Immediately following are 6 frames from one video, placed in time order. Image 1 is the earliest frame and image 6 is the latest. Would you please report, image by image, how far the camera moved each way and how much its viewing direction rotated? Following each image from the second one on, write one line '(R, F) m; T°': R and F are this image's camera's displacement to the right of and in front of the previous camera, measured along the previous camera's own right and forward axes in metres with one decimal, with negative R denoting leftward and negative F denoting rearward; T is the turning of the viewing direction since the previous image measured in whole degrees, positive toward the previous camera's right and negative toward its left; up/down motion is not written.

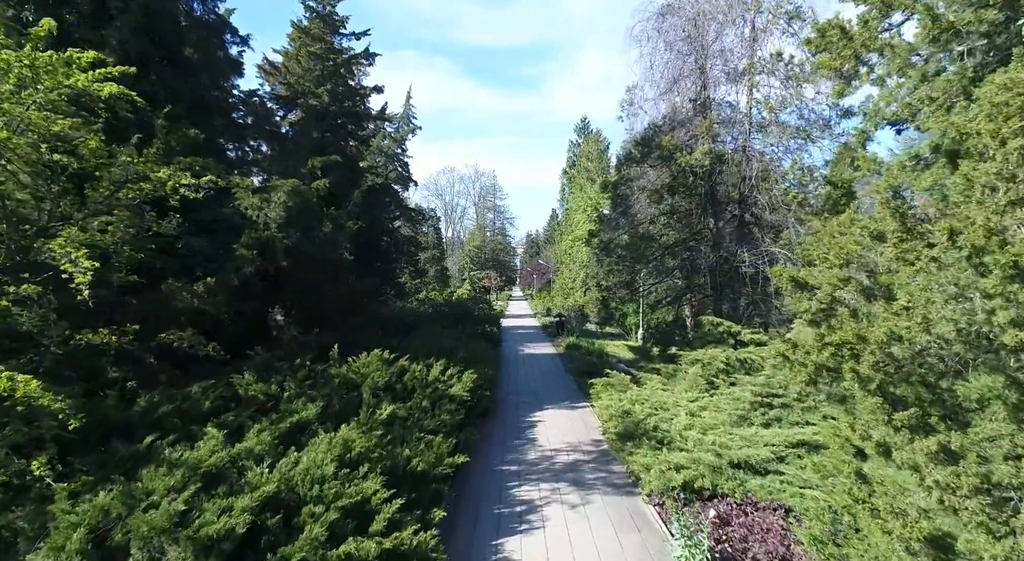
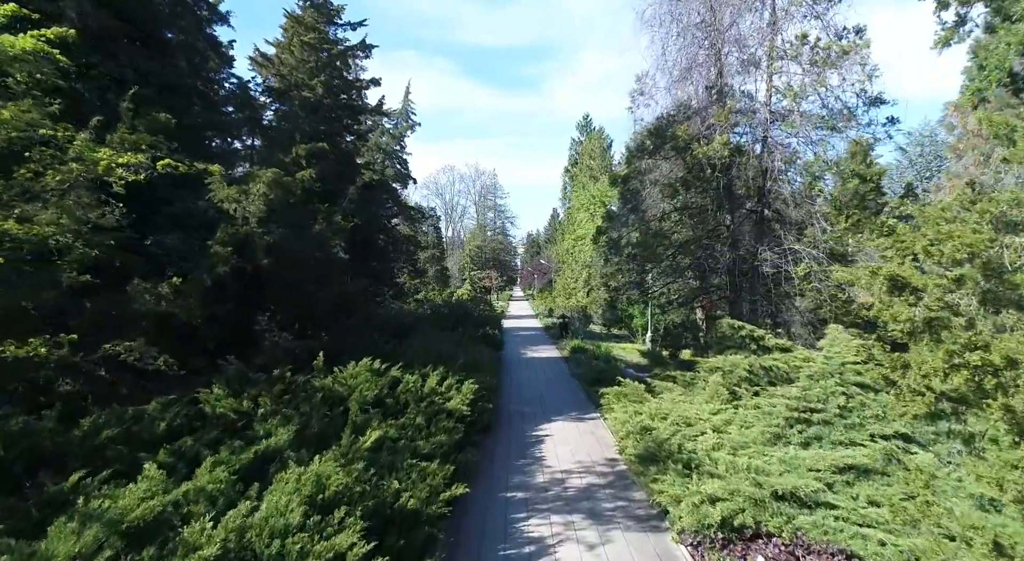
(-0.1, +0.8) m; 0°
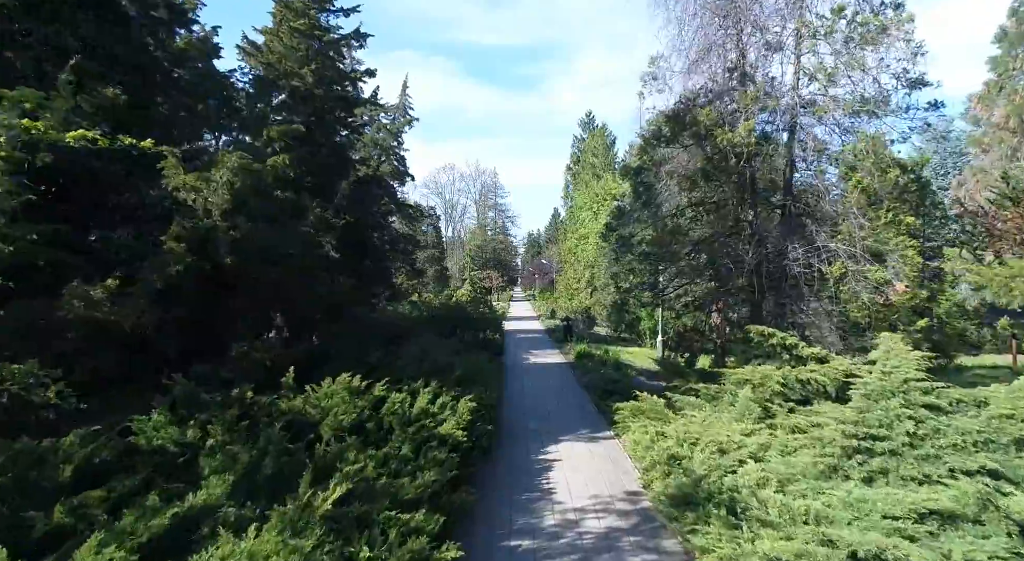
(0.0, +1.1) m; 0°
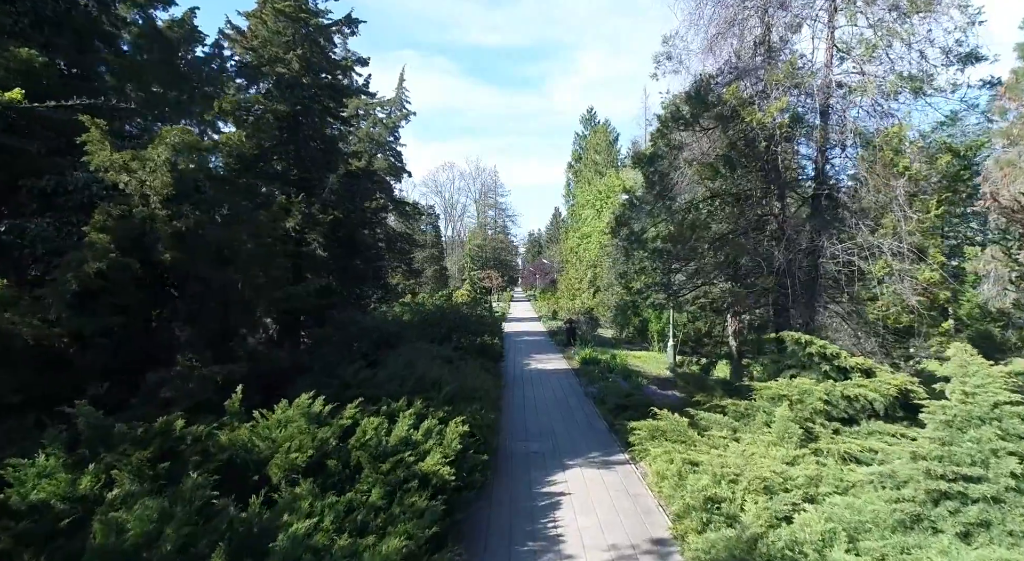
(0.0, +1.1) m; 0°
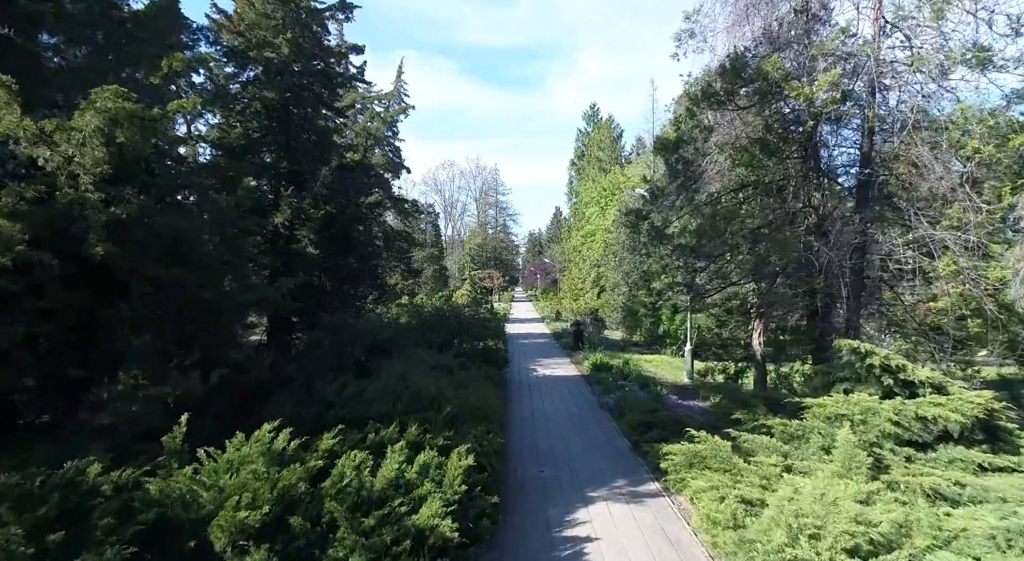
(-0.1, +1.1) m; 0°
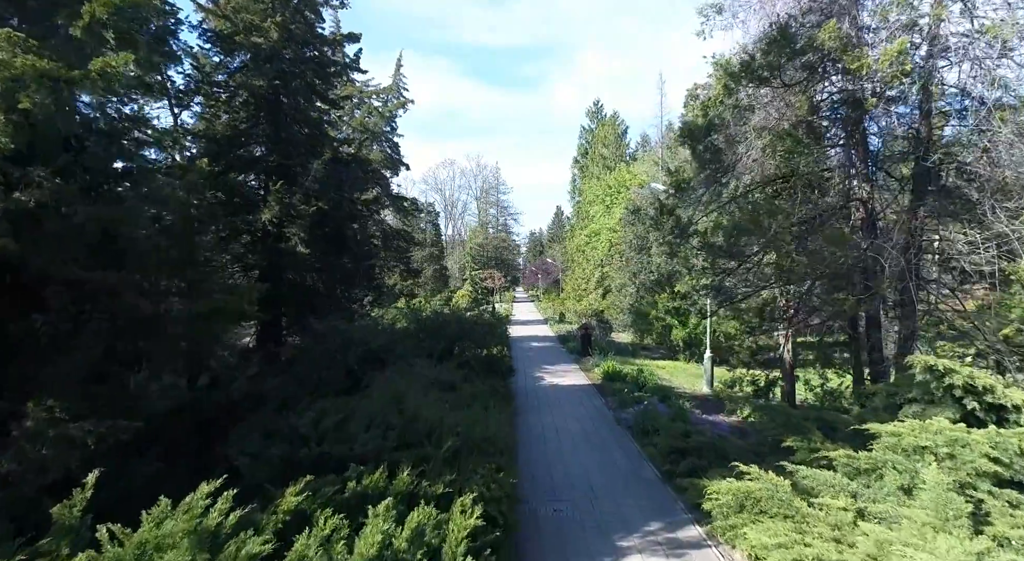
(-0.1, +1.0) m; 0°
